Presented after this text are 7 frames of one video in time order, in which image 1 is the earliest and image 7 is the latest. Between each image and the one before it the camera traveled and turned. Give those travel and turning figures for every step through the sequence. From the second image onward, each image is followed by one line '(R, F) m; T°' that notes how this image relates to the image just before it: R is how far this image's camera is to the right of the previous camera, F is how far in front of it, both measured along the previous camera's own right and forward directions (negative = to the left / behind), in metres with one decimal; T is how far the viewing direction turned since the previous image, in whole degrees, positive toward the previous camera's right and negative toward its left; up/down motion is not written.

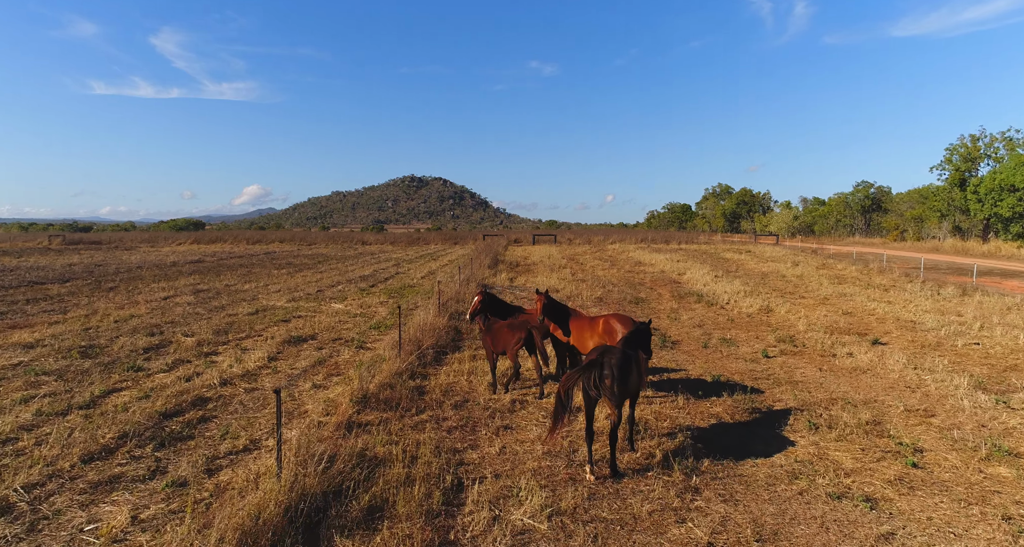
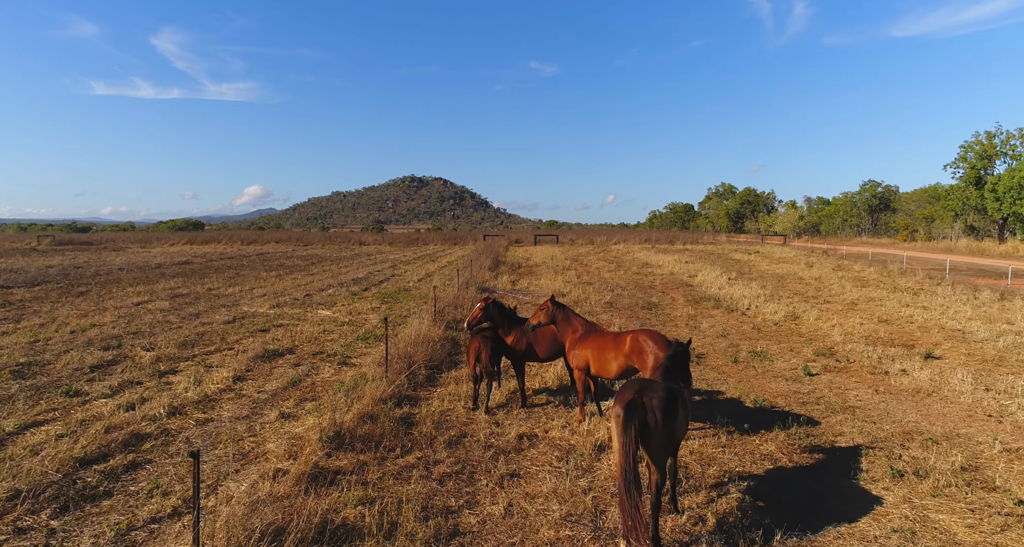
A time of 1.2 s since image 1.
(-0.1, +1.2) m; 0°
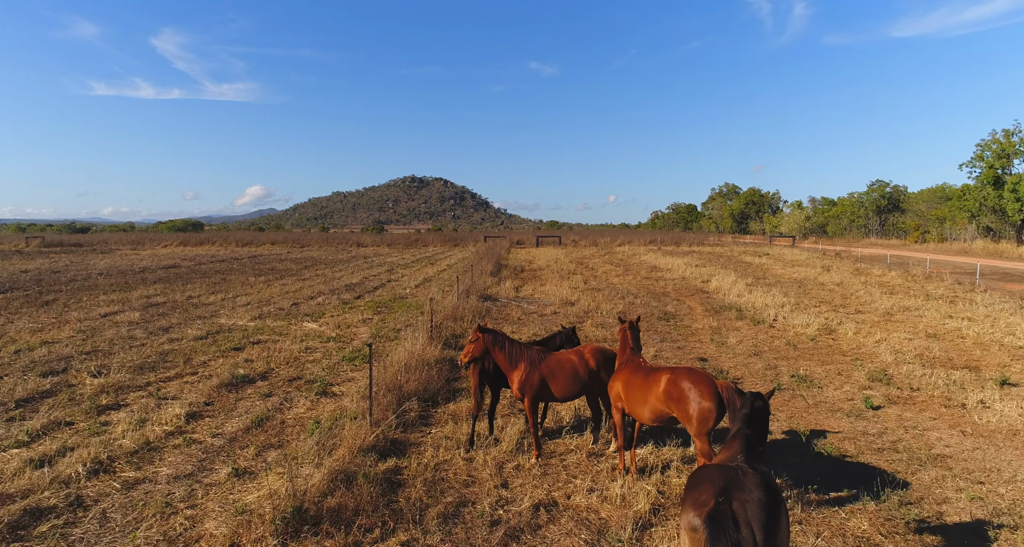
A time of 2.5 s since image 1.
(-0.1, +1.3) m; 0°
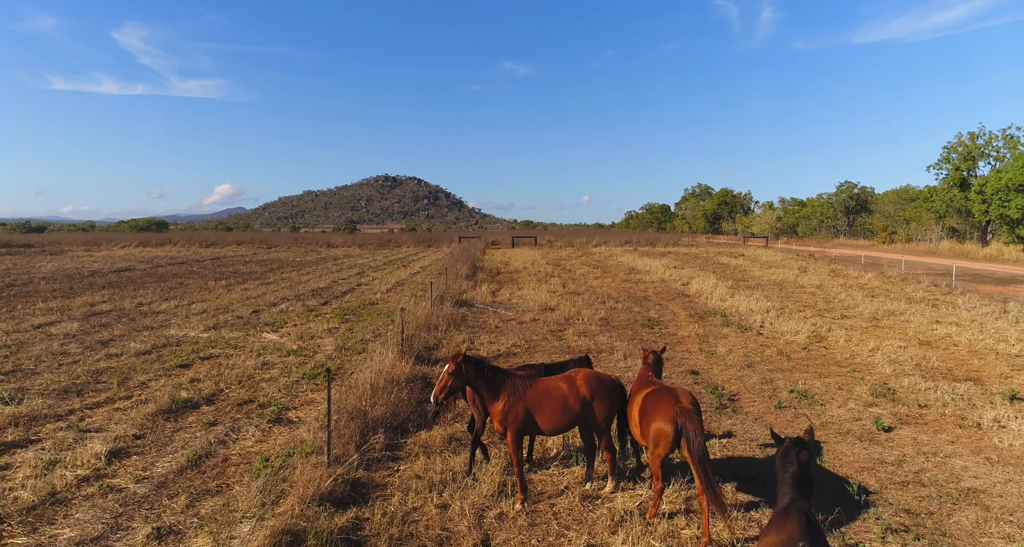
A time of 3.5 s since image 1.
(-0.1, +0.8) m; +2°
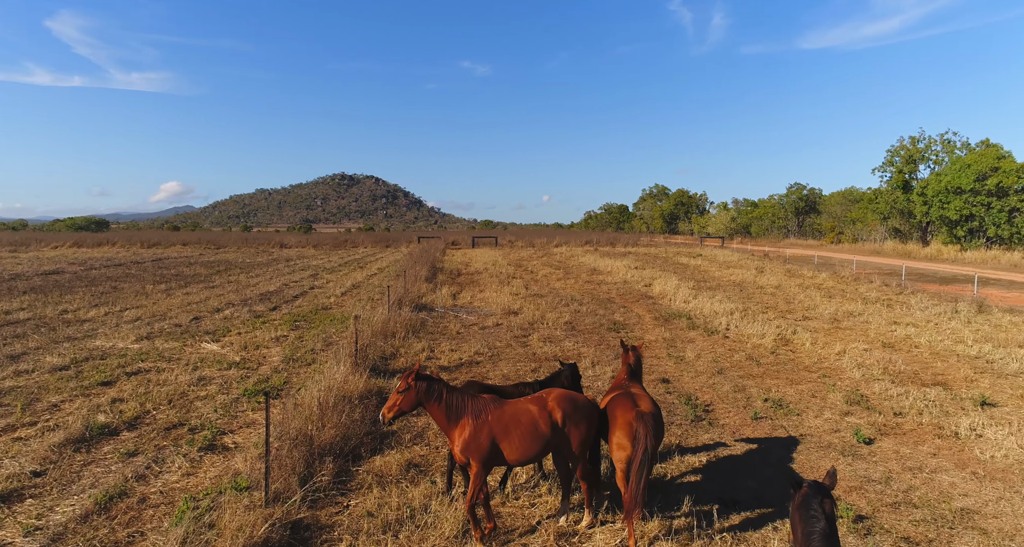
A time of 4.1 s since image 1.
(0.0, +0.5) m; +4°
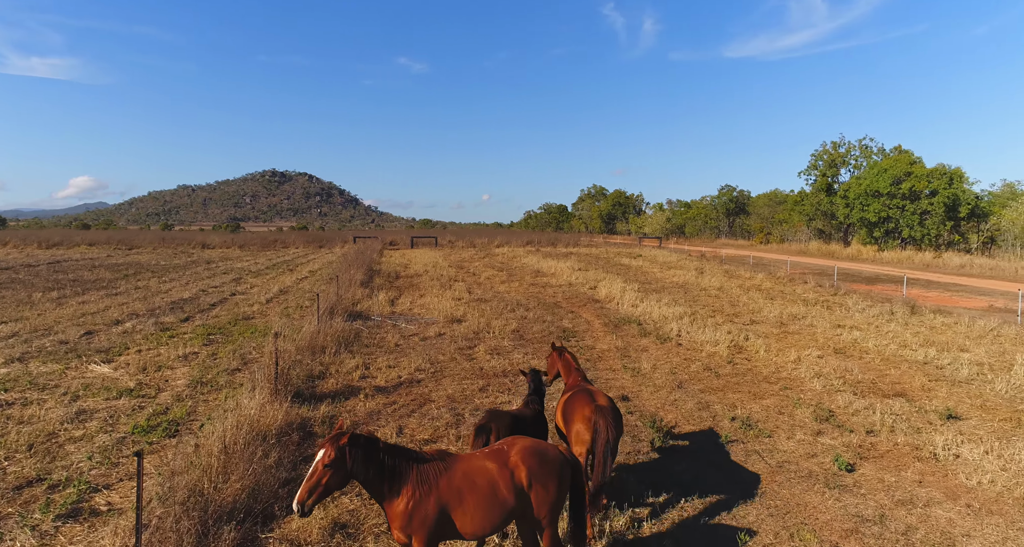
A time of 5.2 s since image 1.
(-0.1, +0.9) m; +6°
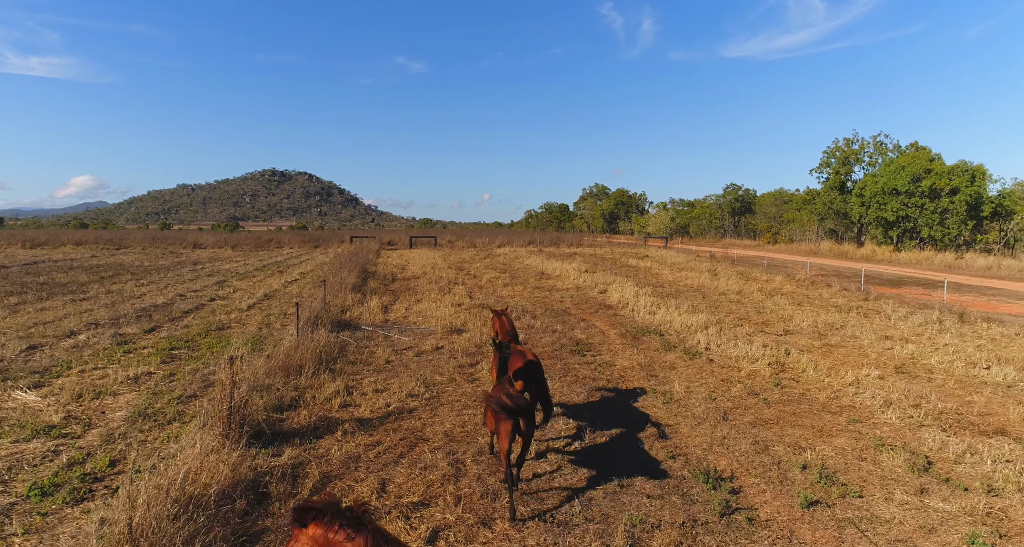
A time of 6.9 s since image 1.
(-0.1, +1.5) m; 0°
